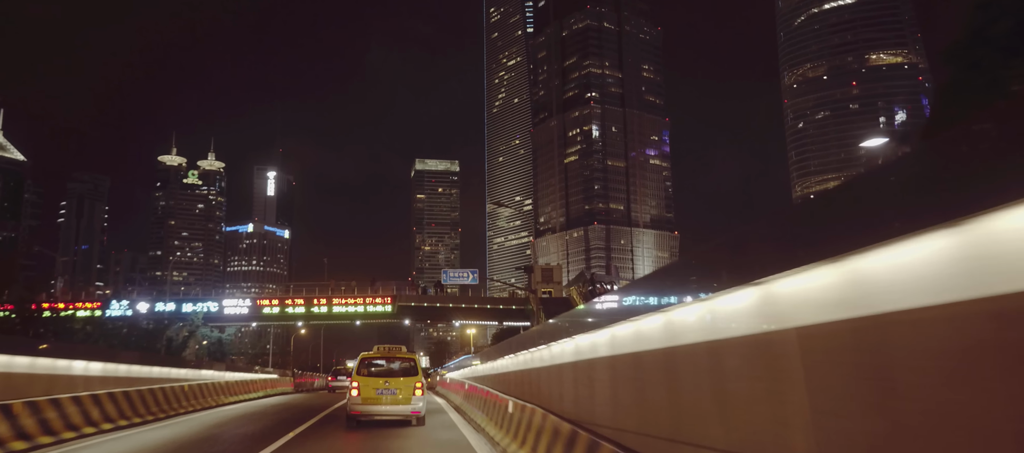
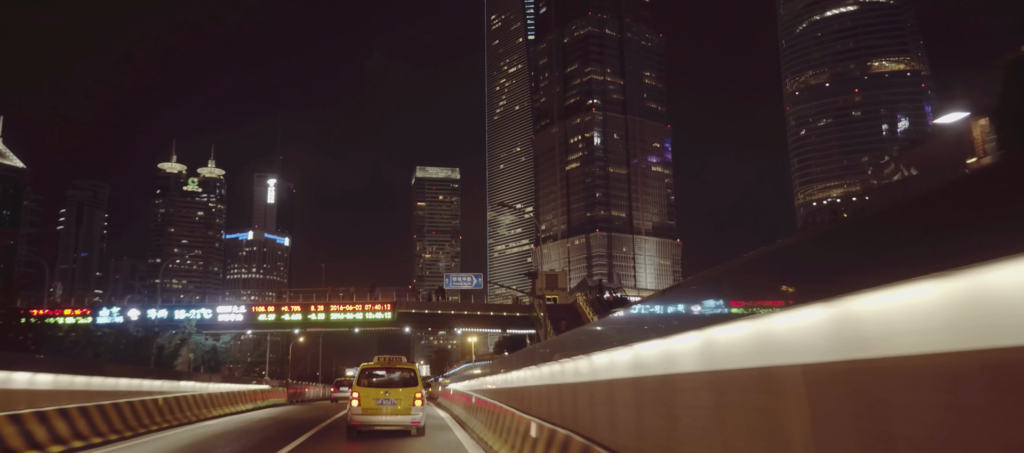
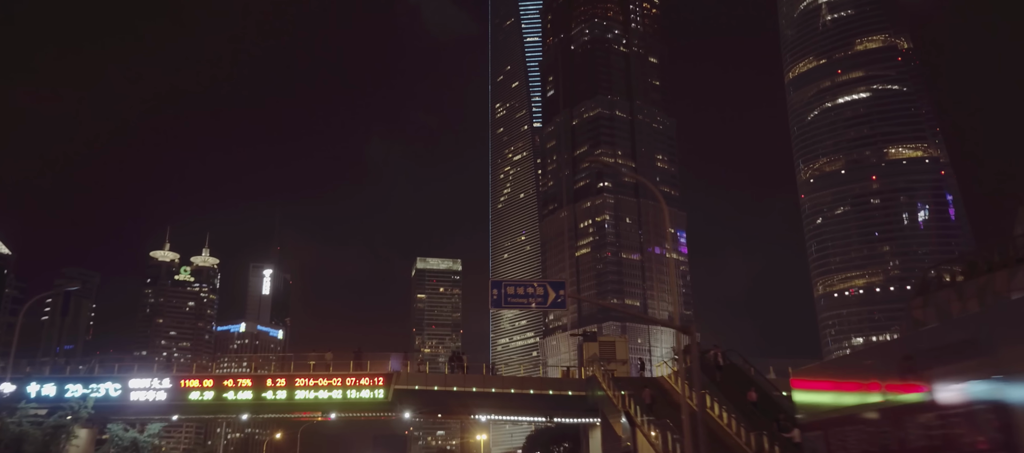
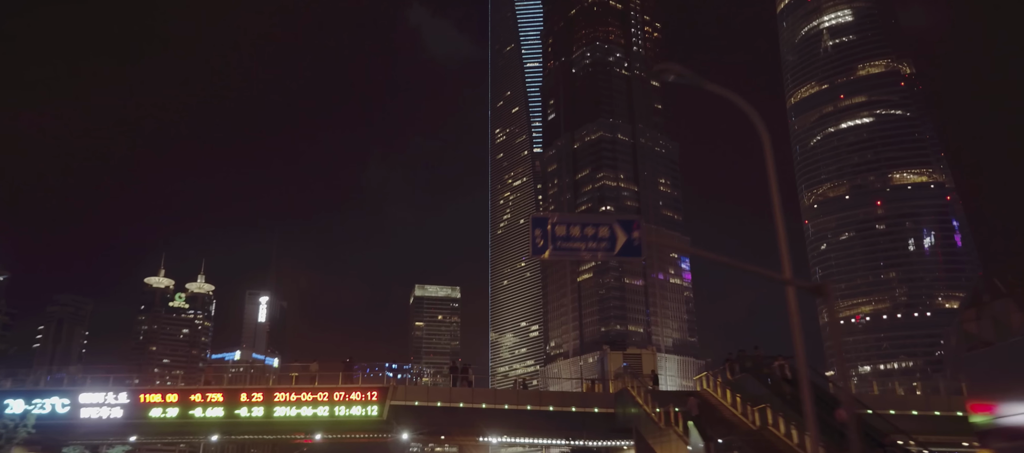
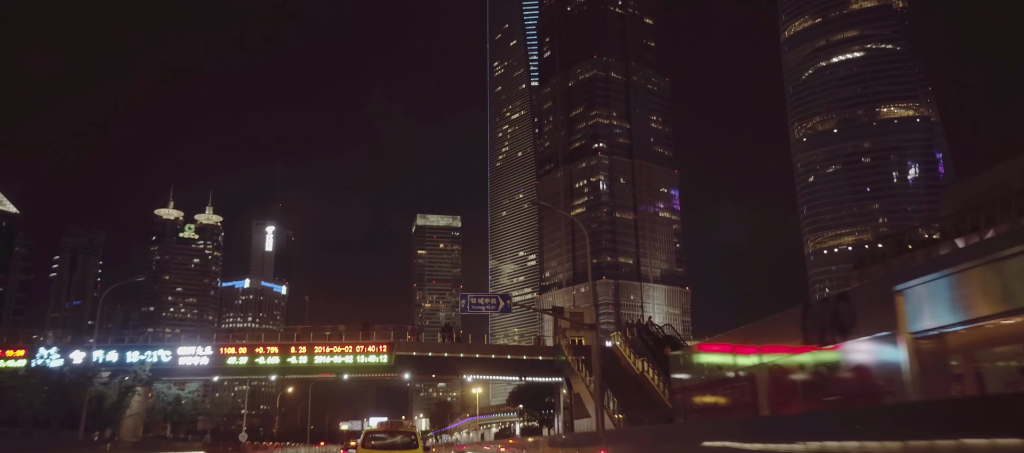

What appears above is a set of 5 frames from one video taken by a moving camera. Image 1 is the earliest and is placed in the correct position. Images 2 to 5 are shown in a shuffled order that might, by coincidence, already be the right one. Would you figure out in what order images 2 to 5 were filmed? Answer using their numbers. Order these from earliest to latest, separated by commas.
2, 5, 3, 4
